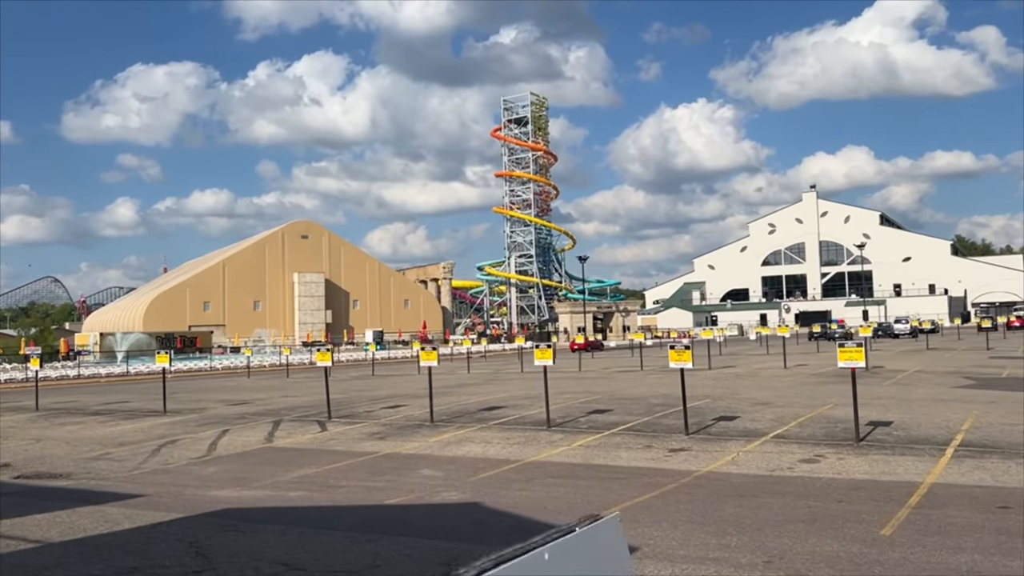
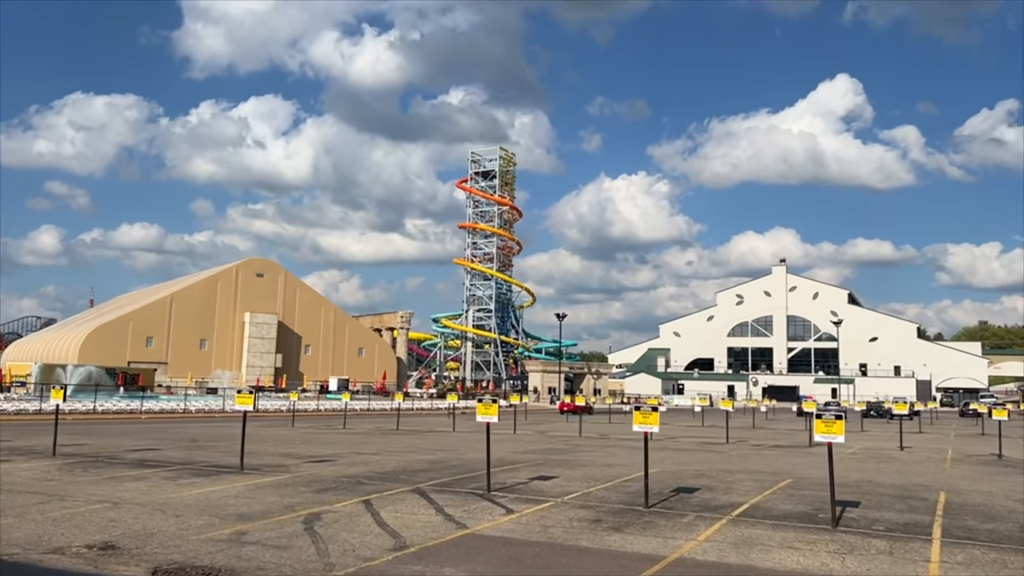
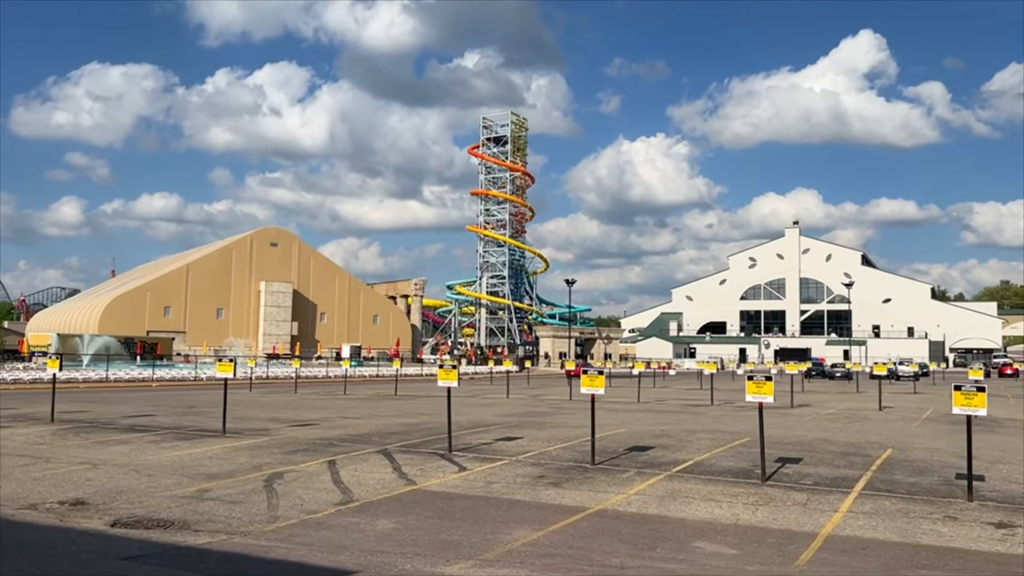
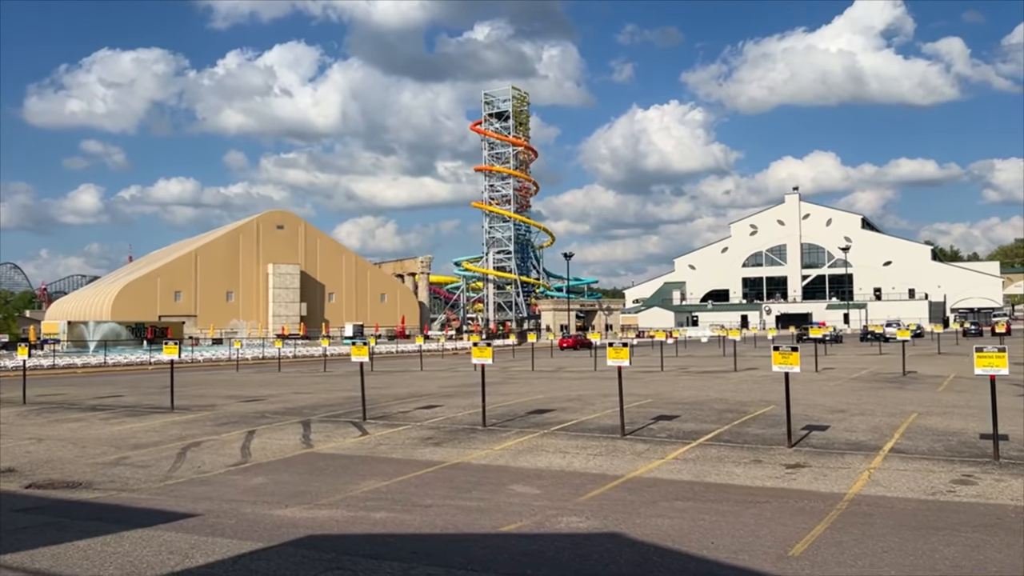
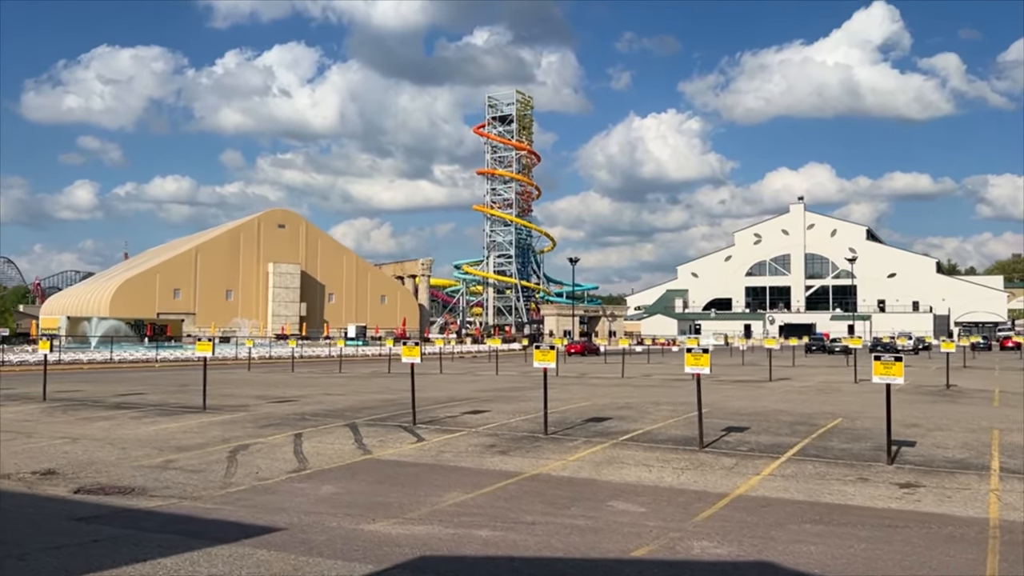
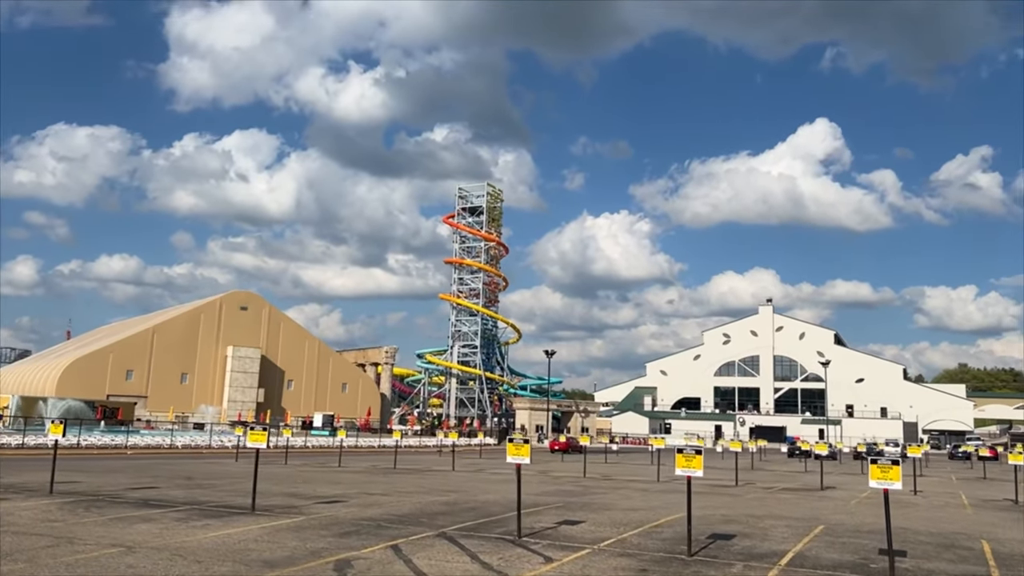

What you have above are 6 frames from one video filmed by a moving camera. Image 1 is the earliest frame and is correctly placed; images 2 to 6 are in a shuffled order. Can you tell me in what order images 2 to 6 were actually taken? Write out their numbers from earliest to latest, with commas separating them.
4, 5, 3, 2, 6
